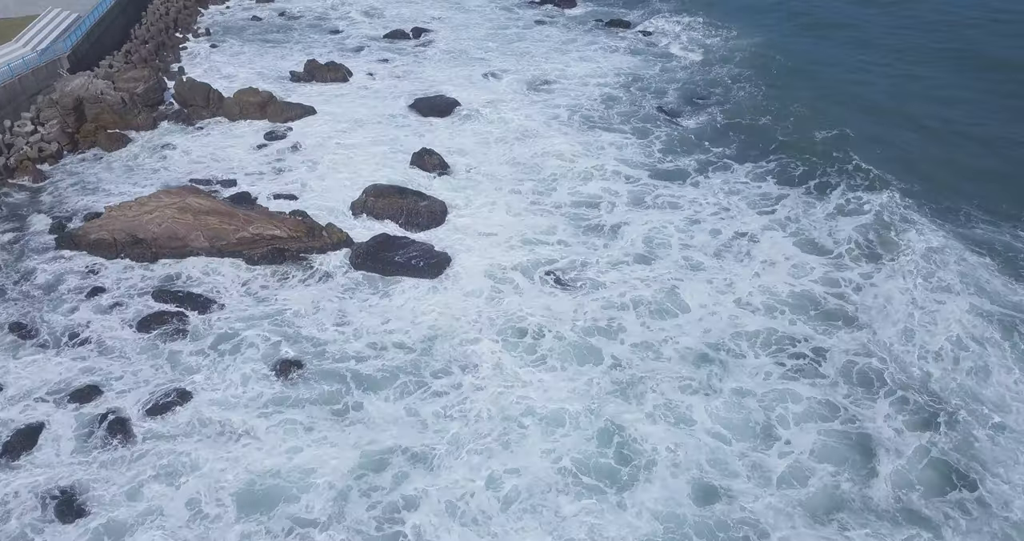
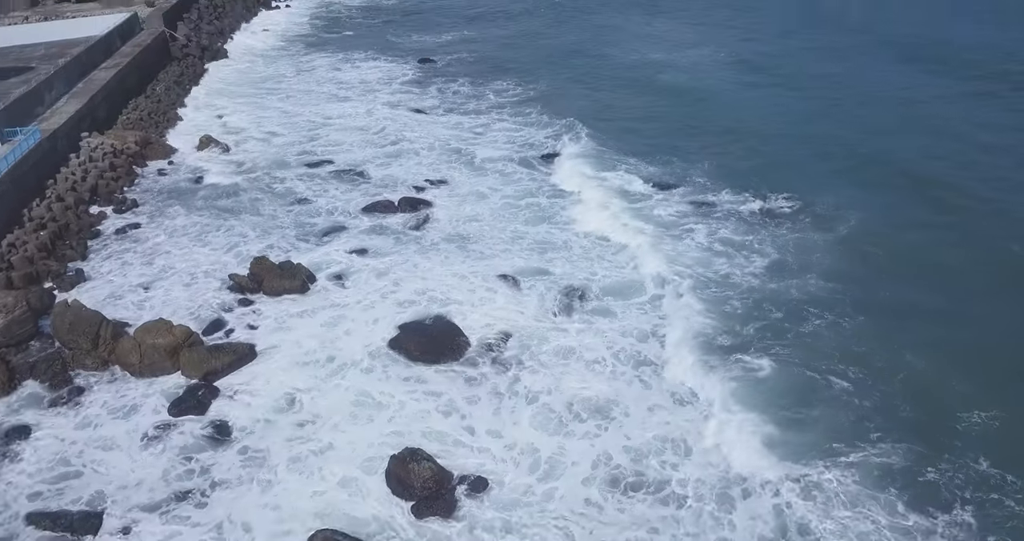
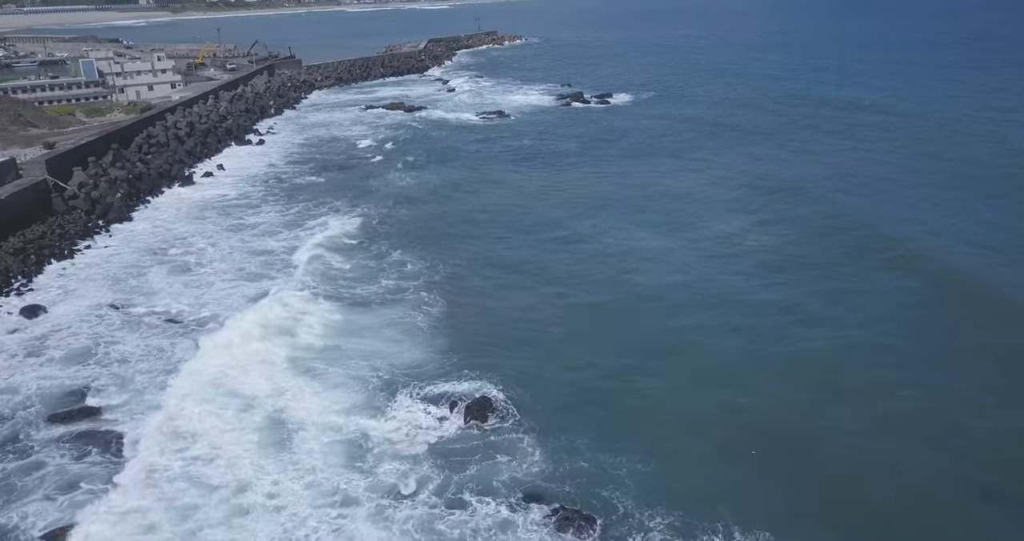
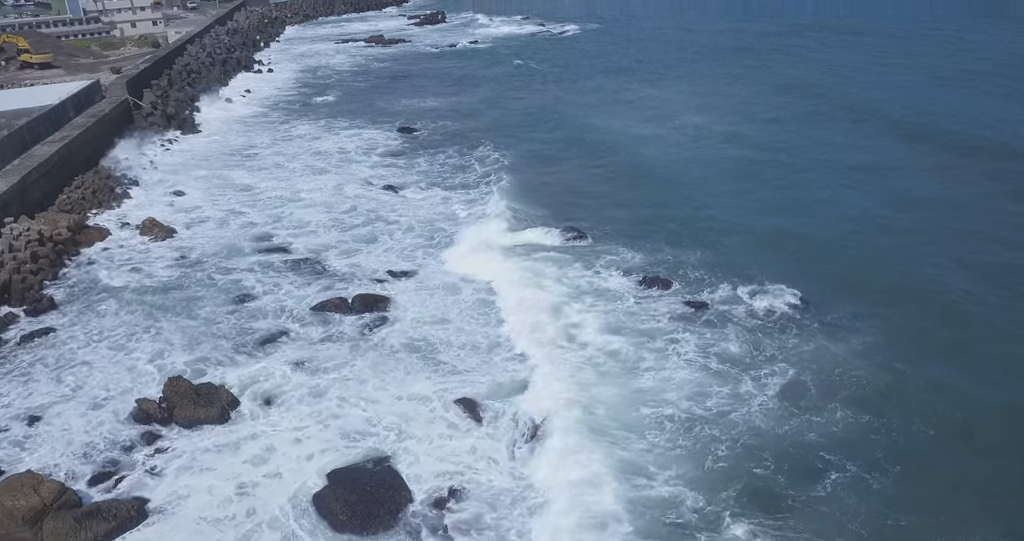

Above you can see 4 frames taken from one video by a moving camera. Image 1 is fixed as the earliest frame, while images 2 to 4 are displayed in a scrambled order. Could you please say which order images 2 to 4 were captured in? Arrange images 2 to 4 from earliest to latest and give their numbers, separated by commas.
2, 4, 3
